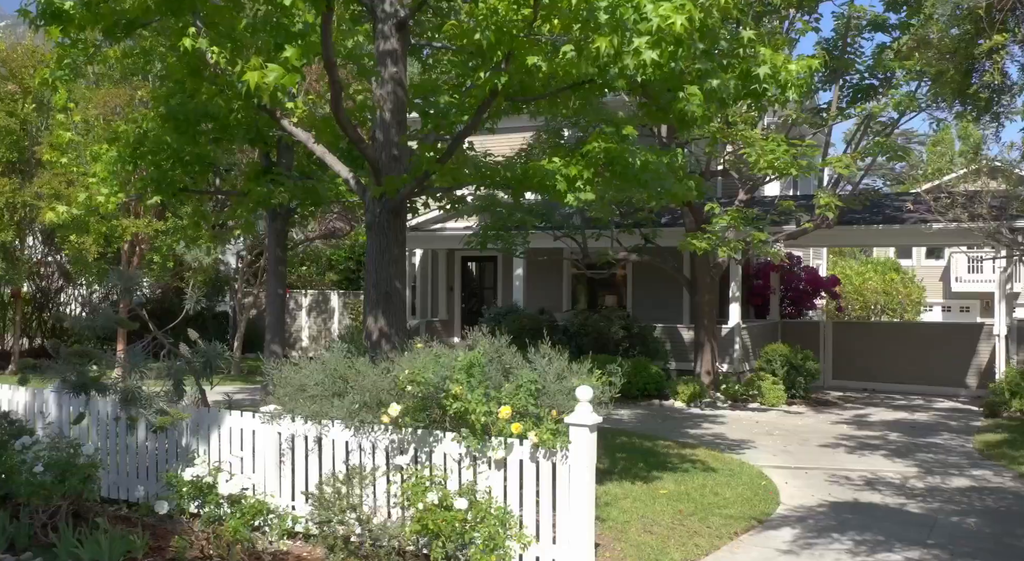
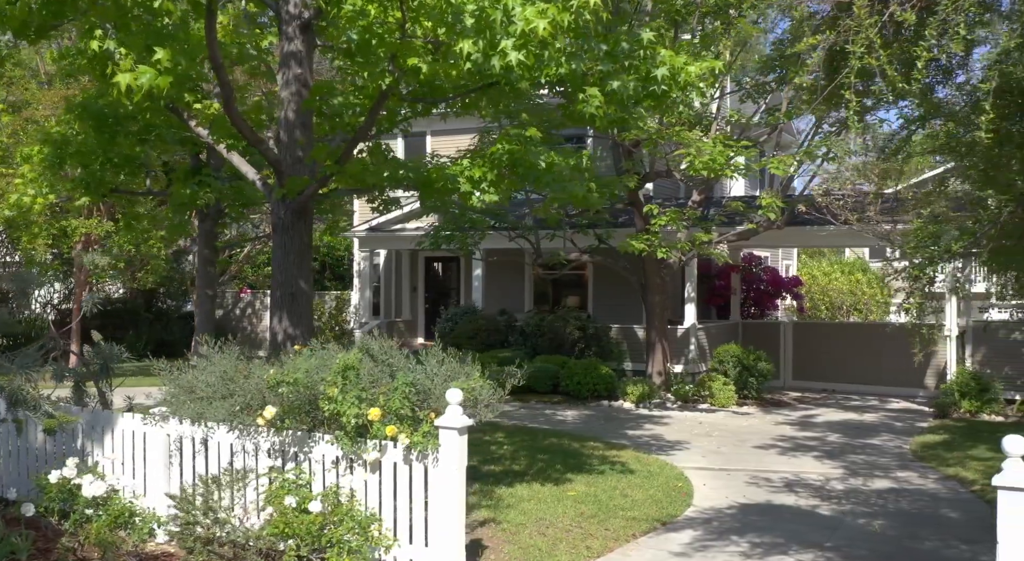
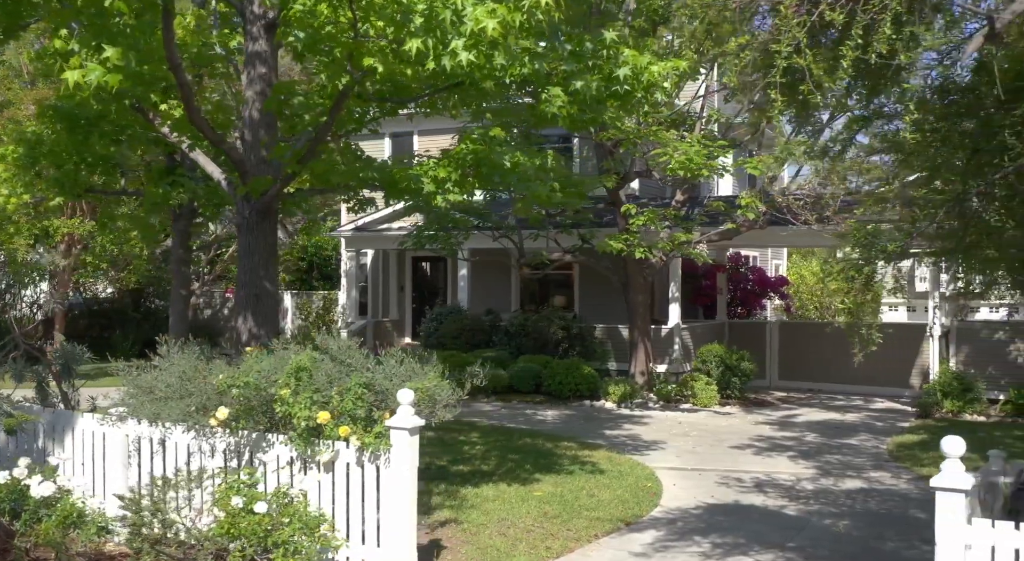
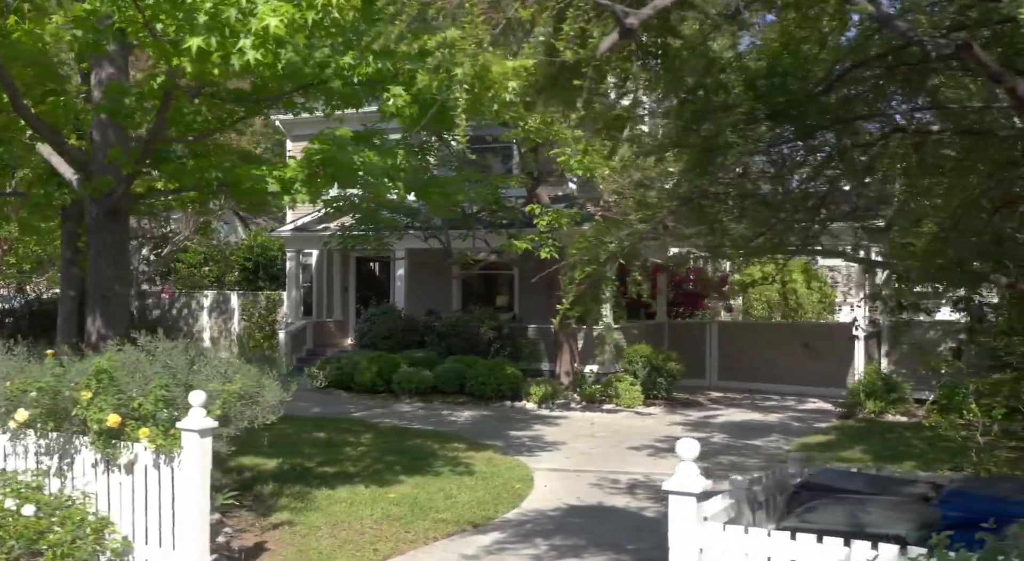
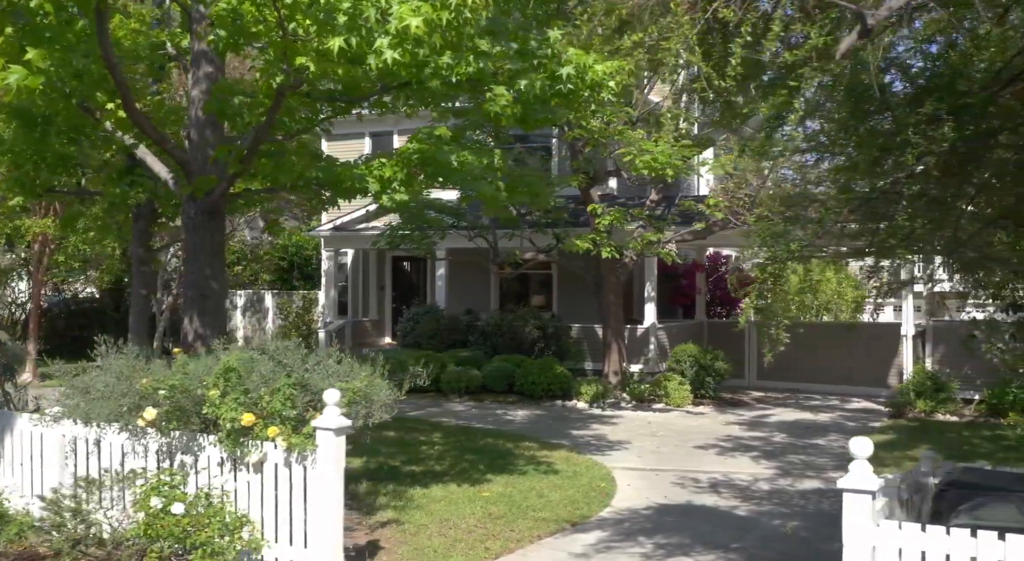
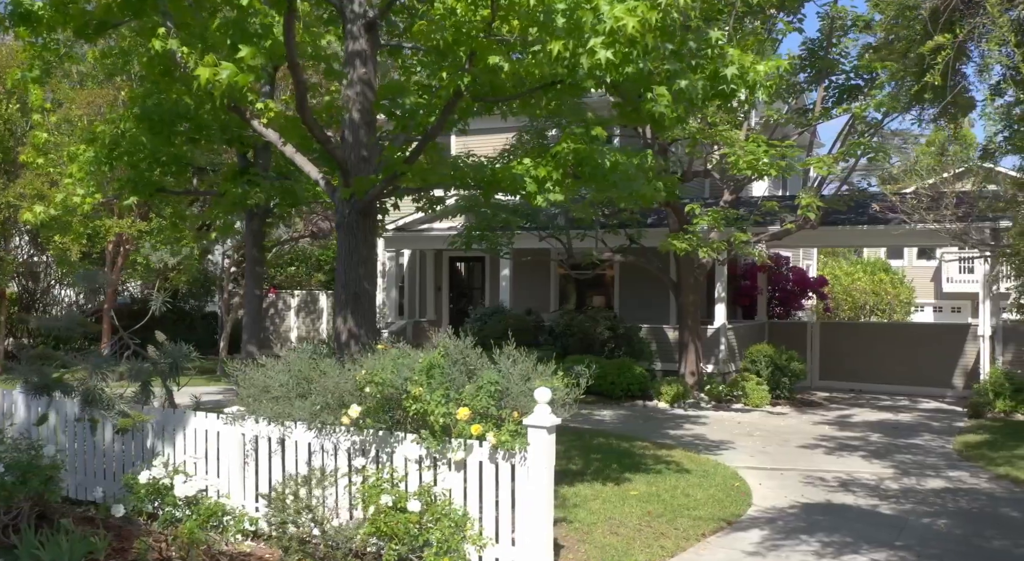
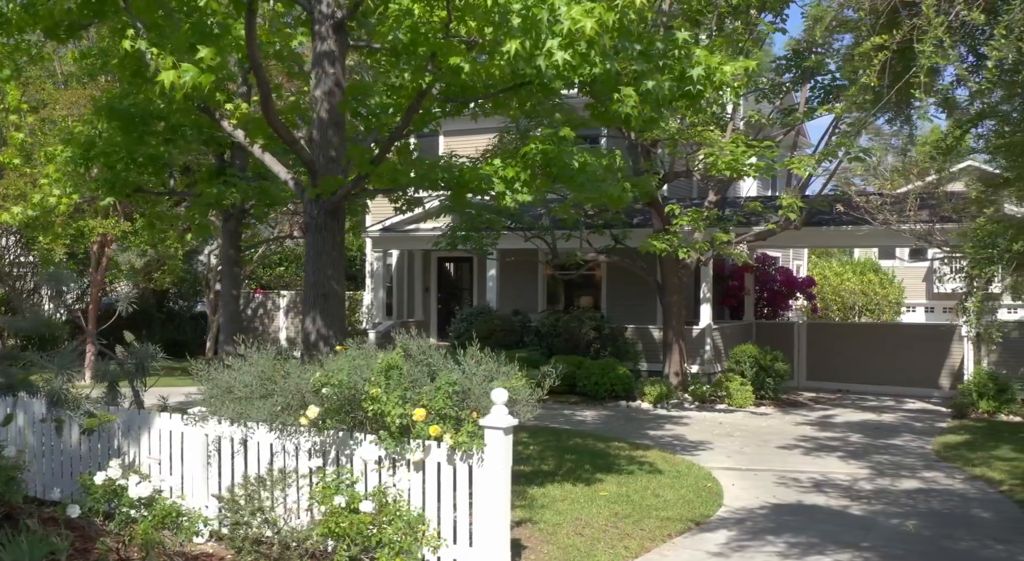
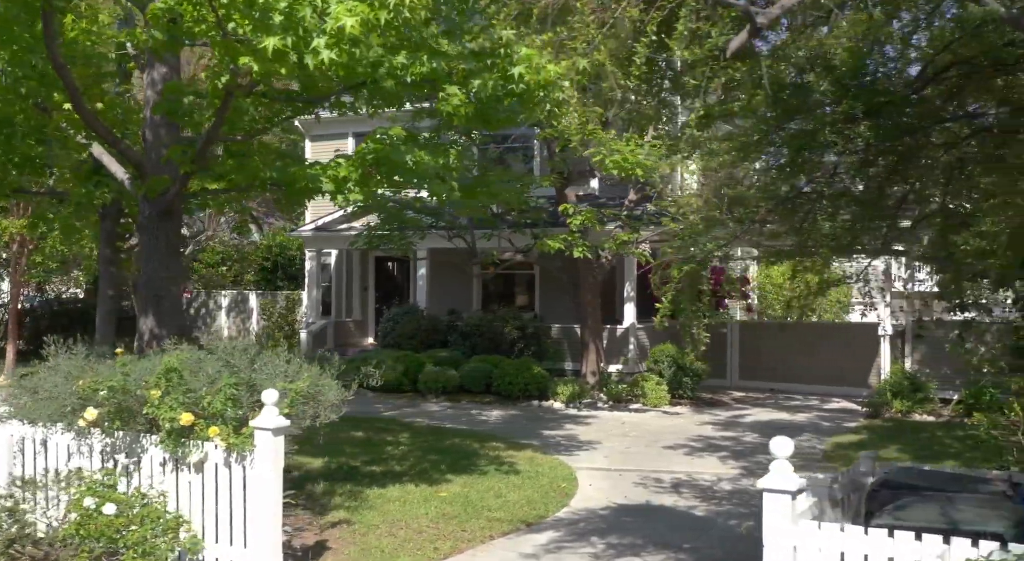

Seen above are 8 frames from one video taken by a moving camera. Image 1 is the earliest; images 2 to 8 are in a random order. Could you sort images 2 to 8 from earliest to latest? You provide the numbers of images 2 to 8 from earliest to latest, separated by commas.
6, 7, 2, 3, 5, 8, 4
